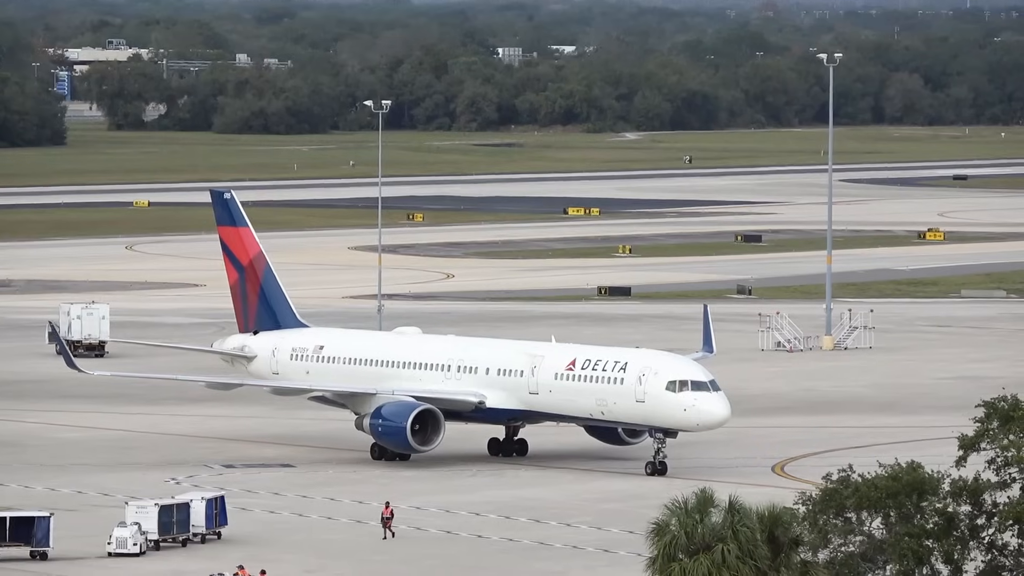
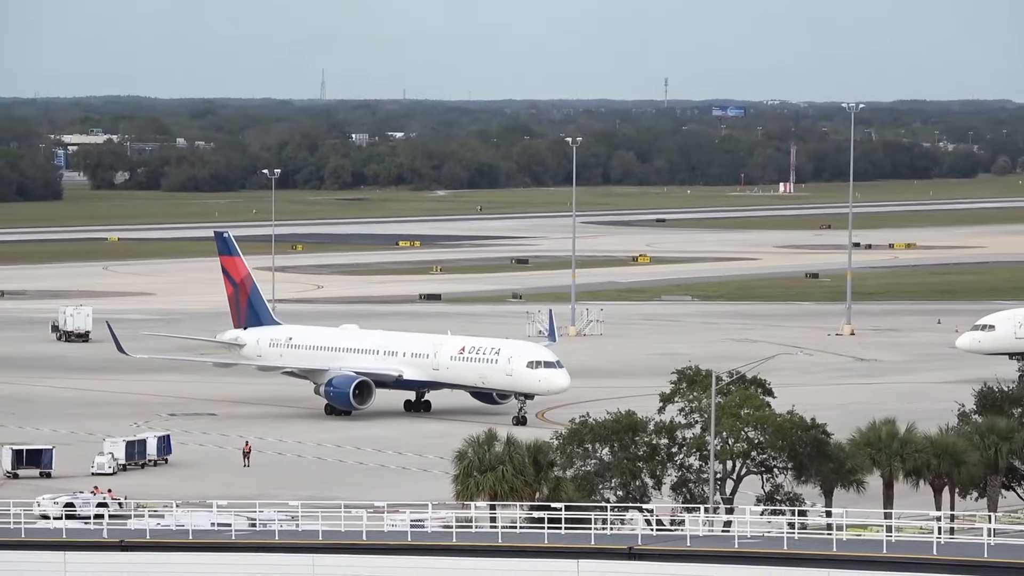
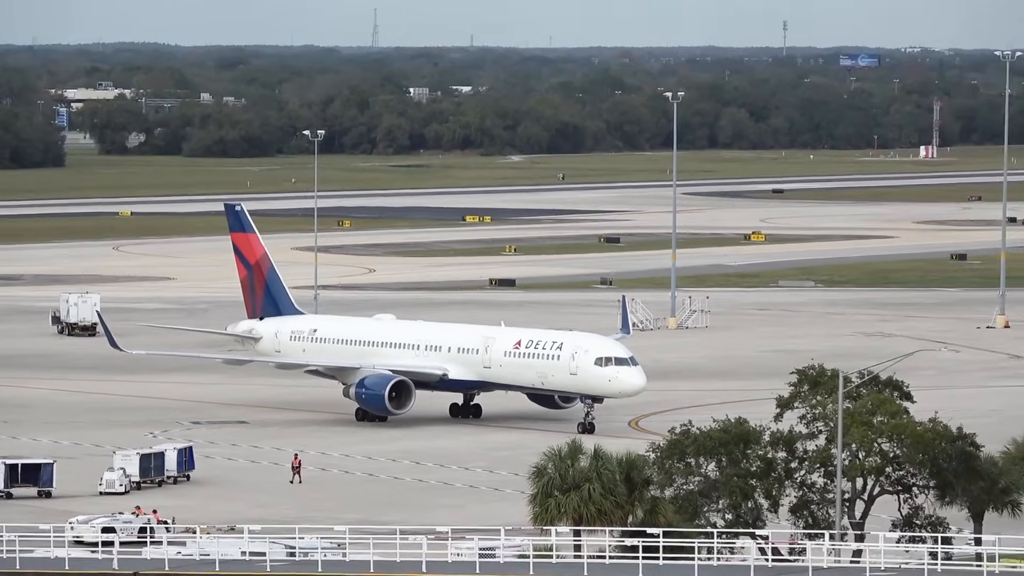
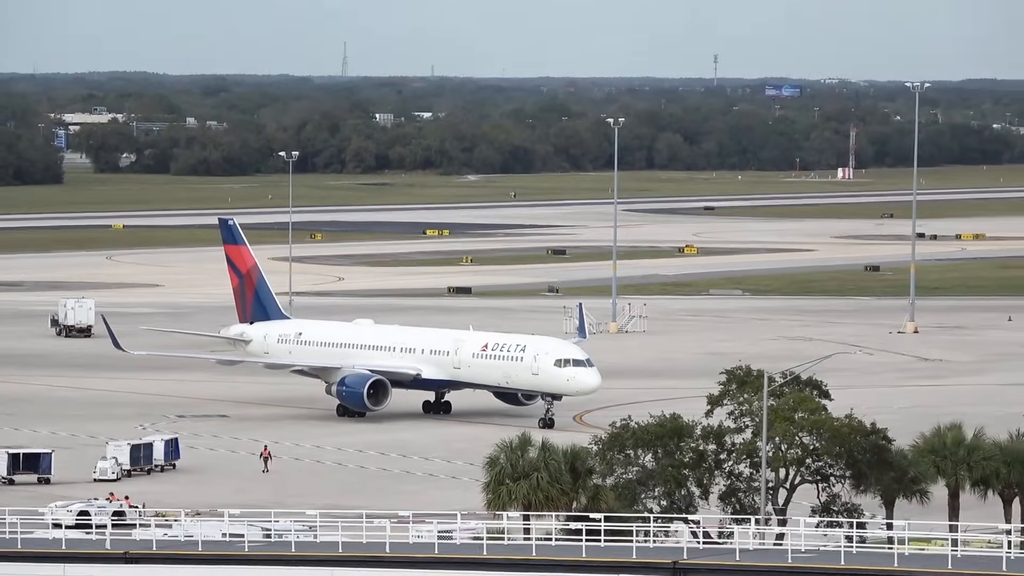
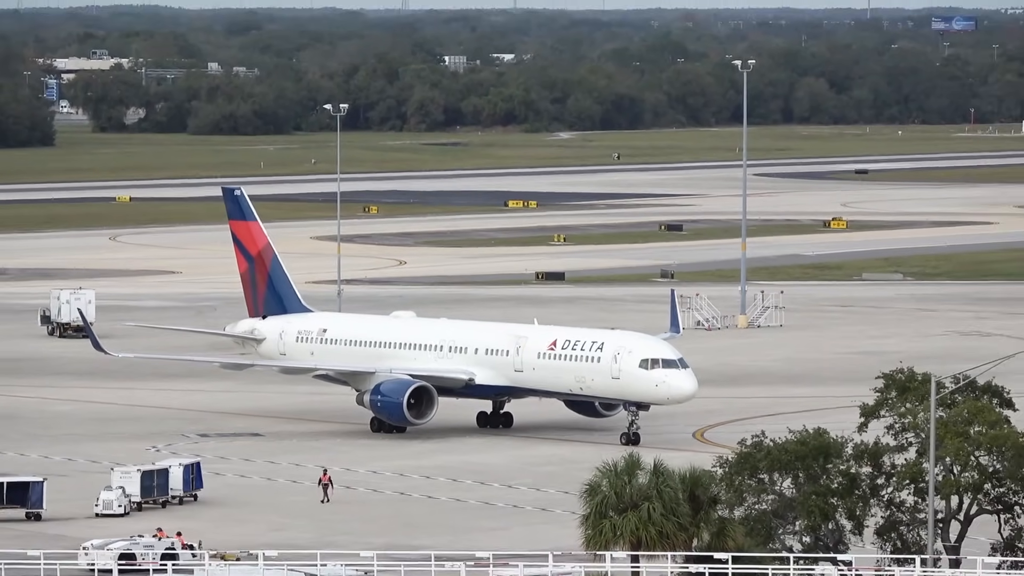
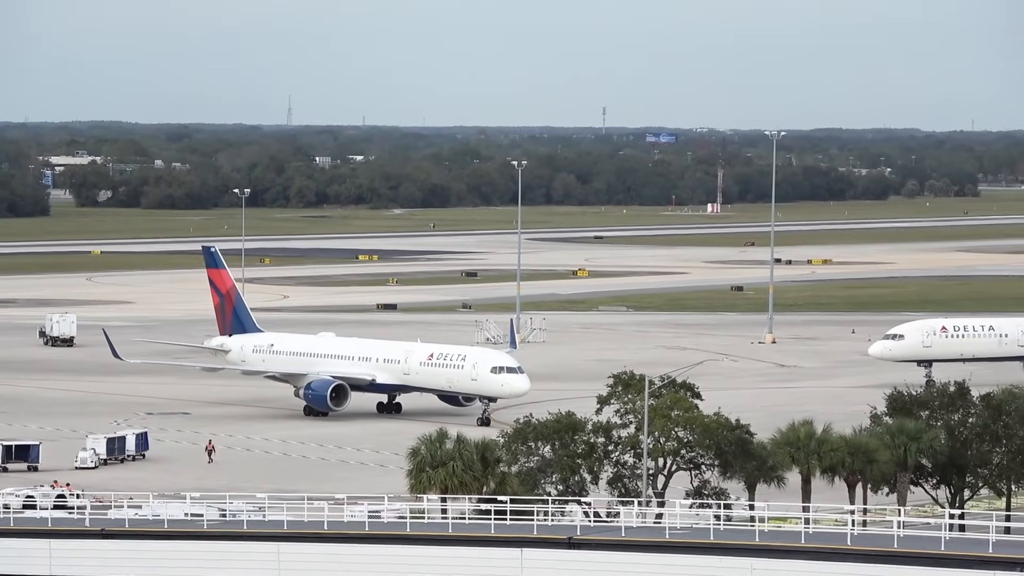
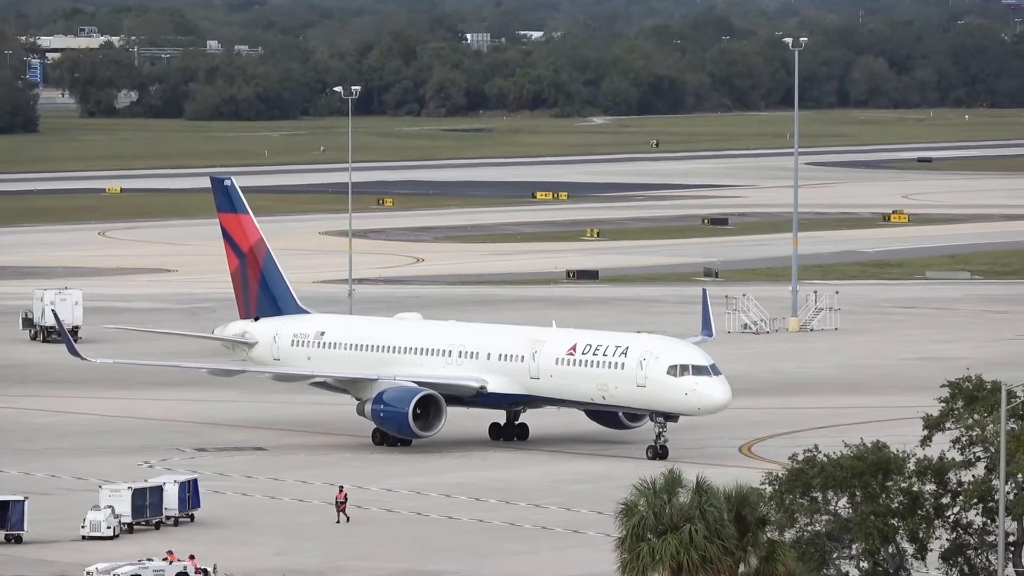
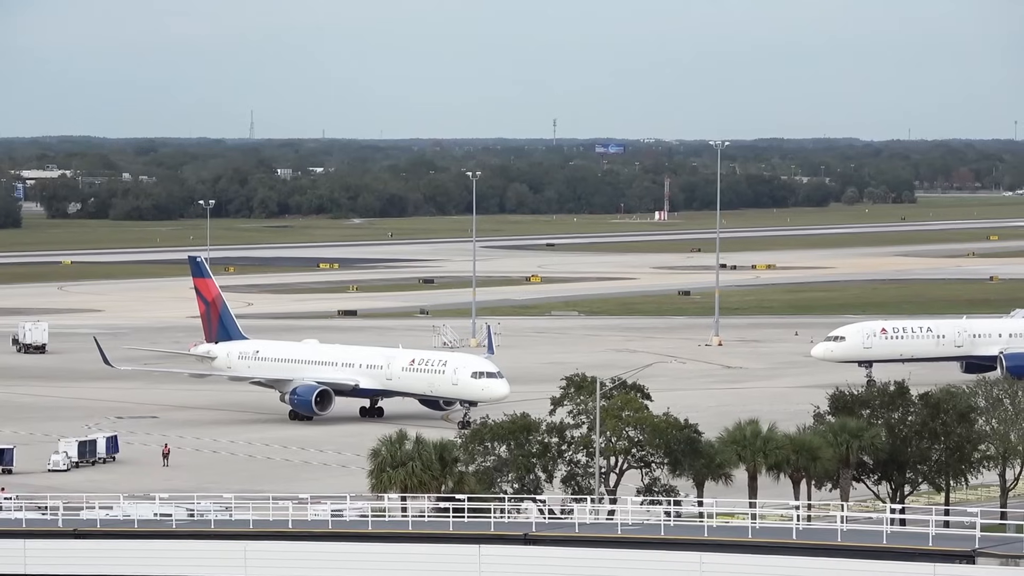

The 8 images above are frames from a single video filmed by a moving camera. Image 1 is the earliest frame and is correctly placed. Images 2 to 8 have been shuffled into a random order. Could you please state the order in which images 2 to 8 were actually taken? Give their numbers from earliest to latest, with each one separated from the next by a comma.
7, 5, 3, 4, 2, 6, 8
